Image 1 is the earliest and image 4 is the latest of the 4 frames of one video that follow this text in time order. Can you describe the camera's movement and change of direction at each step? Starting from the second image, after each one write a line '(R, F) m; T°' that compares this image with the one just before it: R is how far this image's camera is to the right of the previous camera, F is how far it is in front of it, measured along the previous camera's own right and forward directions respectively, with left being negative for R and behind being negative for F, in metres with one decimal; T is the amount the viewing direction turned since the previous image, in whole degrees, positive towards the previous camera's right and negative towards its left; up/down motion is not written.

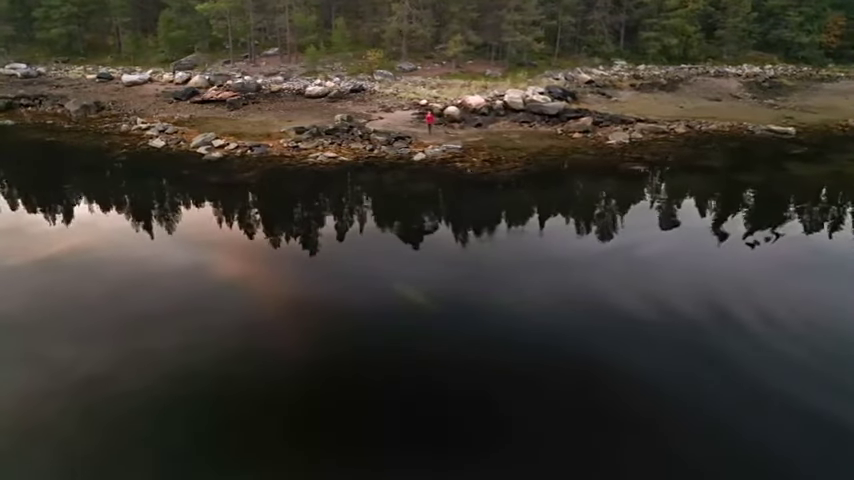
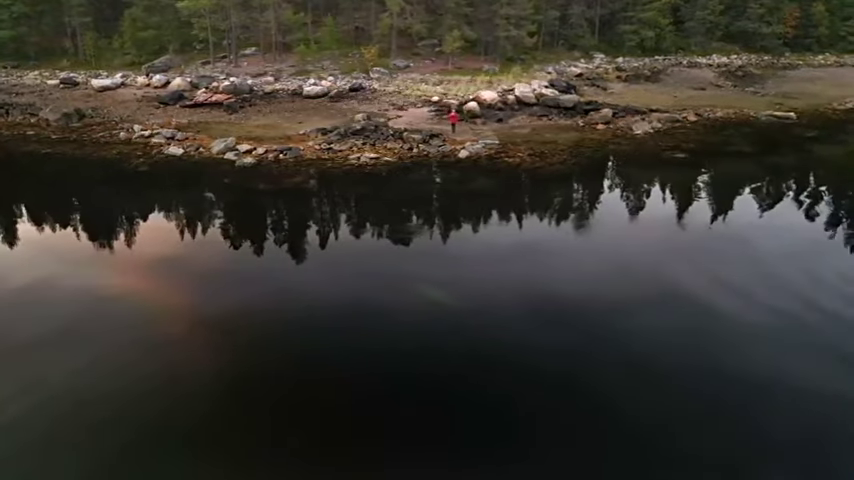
(-5.3, +1.1) m; +8°
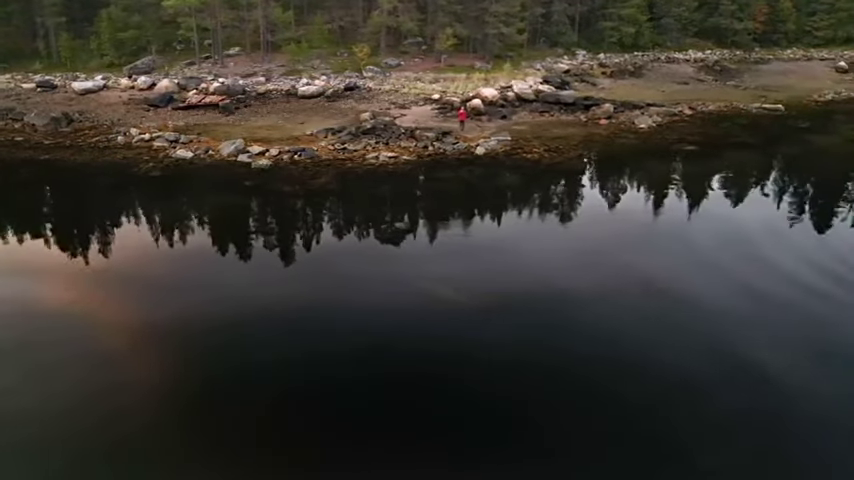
(-2.6, +0.3) m; +4°
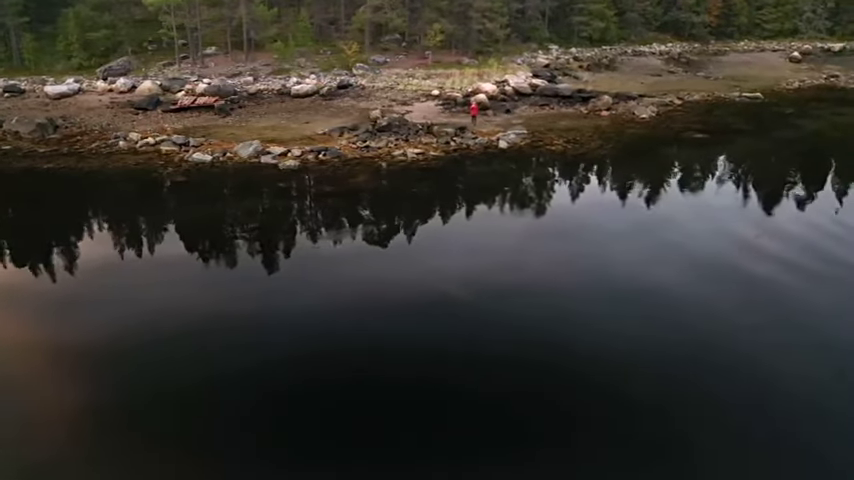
(-3.8, +0.4) m; +6°
